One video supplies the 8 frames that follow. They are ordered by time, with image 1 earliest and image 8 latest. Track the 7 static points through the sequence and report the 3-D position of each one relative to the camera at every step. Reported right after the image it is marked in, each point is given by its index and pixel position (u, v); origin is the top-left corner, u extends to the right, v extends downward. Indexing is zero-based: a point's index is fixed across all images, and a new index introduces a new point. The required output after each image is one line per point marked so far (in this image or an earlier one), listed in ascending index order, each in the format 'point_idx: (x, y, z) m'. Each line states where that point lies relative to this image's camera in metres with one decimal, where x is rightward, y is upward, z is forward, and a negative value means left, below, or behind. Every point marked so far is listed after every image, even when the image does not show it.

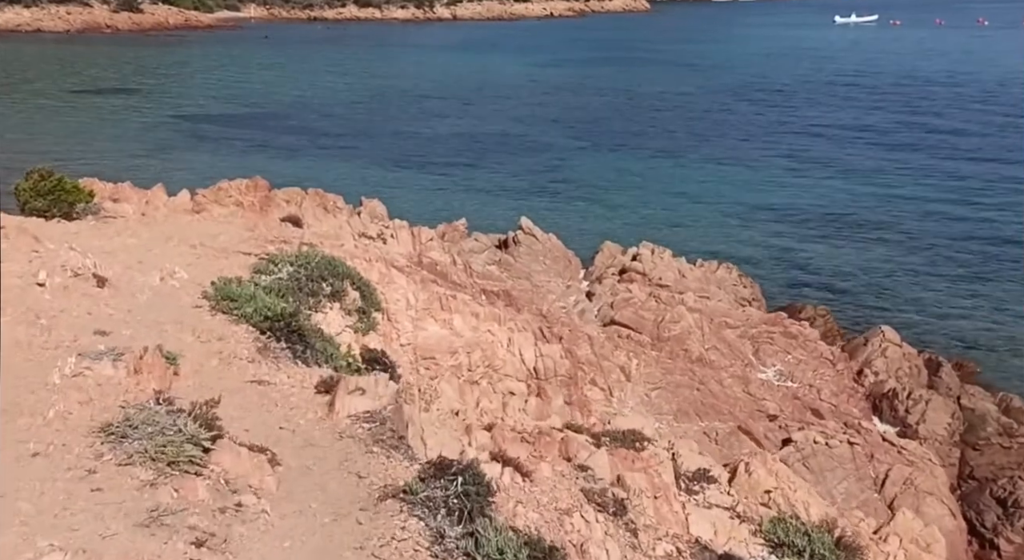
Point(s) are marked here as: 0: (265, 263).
0: (-3.2, +0.2, +14.5) m
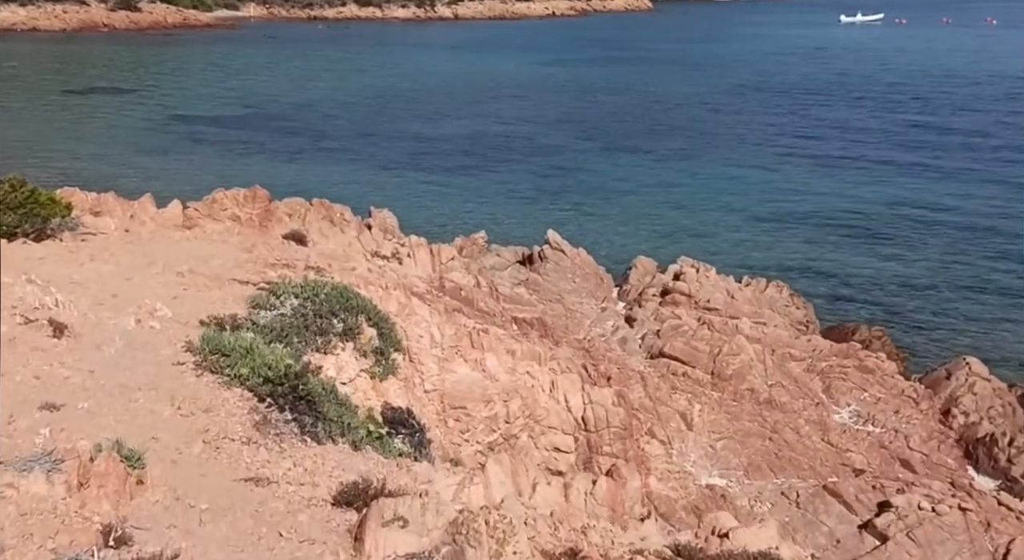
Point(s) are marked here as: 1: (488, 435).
0: (-2.7, -0.2, +12.3) m
1: (-0.3, -1.6, +11.7) m
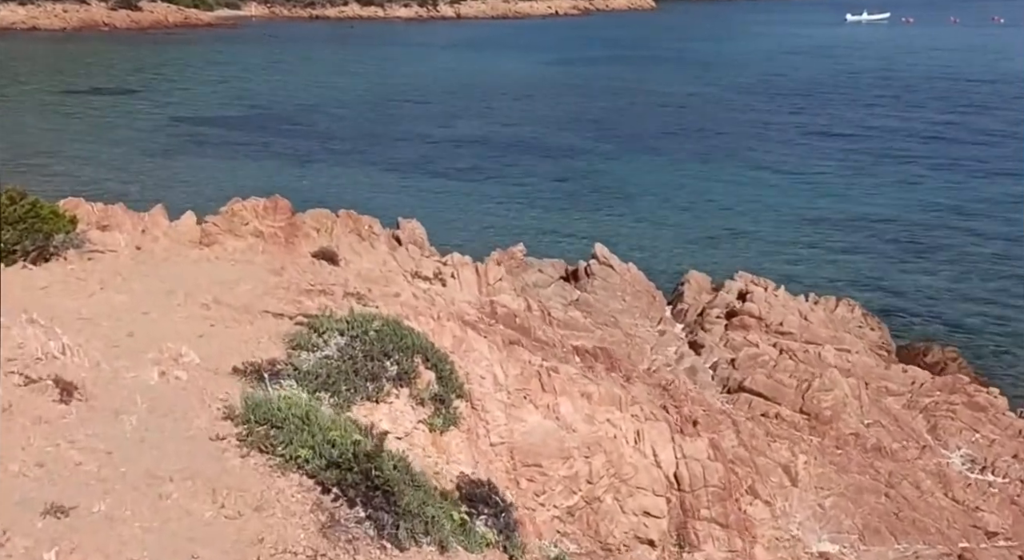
0: (-2.0, -0.5, +10.5) m
1: (+0.5, -2.0, +10.0) m
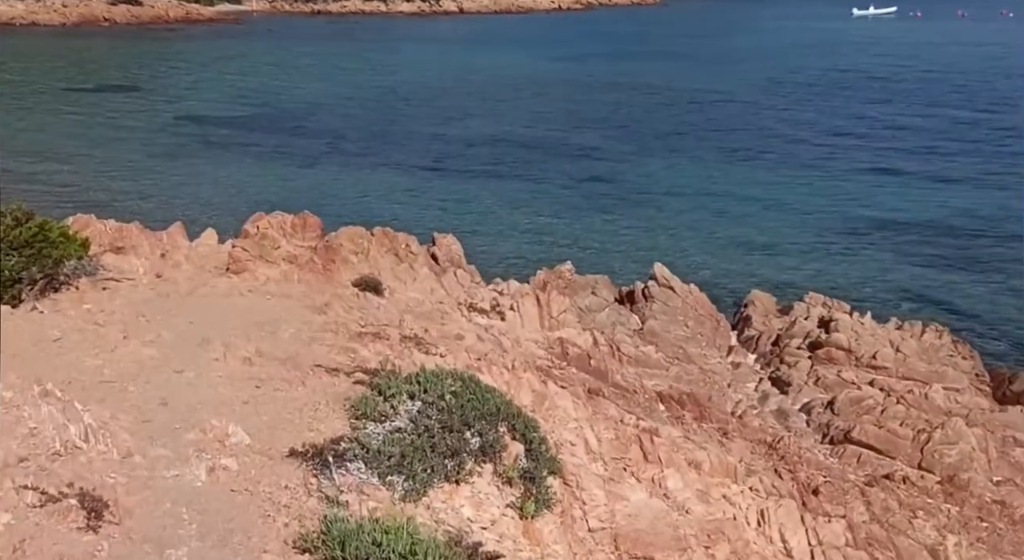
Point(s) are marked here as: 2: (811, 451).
0: (-1.1, -0.9, +8.9) m
1: (+1.3, -2.4, +8.3) m
2: (+3.2, -1.8, +11.5) m
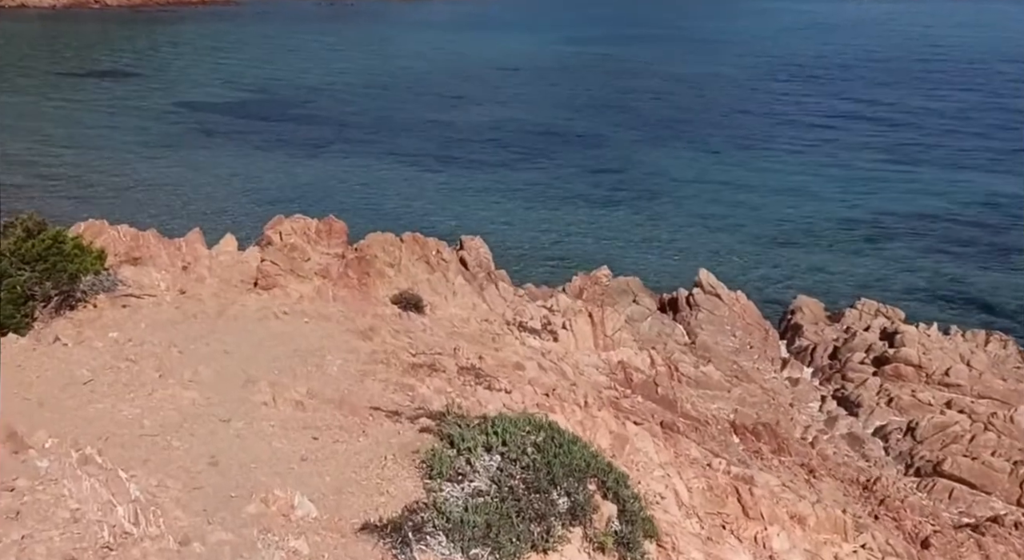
0: (-0.5, -1.2, +7.9) m
1: (+2.0, -2.7, +7.3) m
2: (+3.8, -2.0, +10.5) m
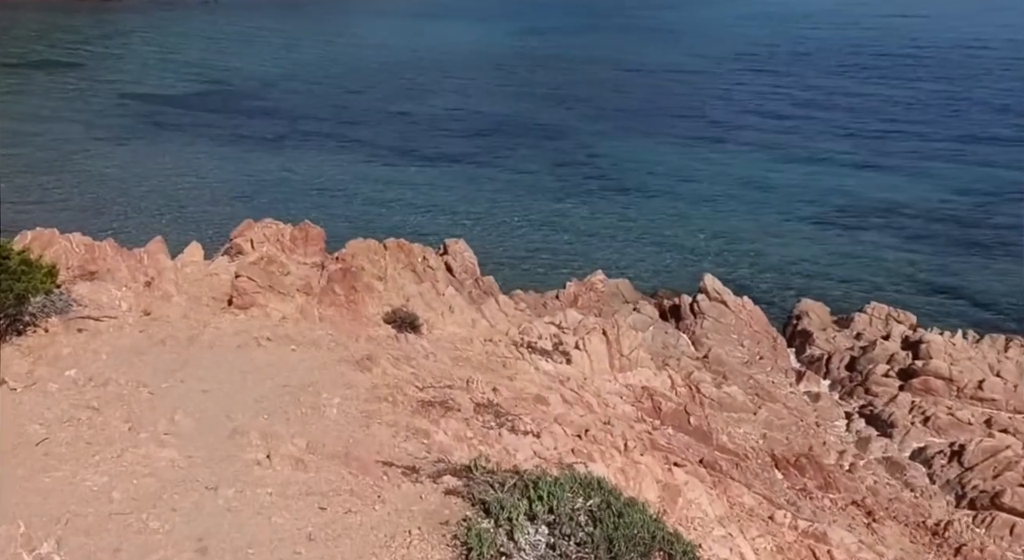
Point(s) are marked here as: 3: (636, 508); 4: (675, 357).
0: (-0.2, -1.4, +6.6) m
1: (+2.3, -2.9, +6.1) m
2: (+4.0, -2.2, +9.4) m
3: (+0.8, -1.4, +6.9) m
4: (+2.0, -1.0, +13.8) m
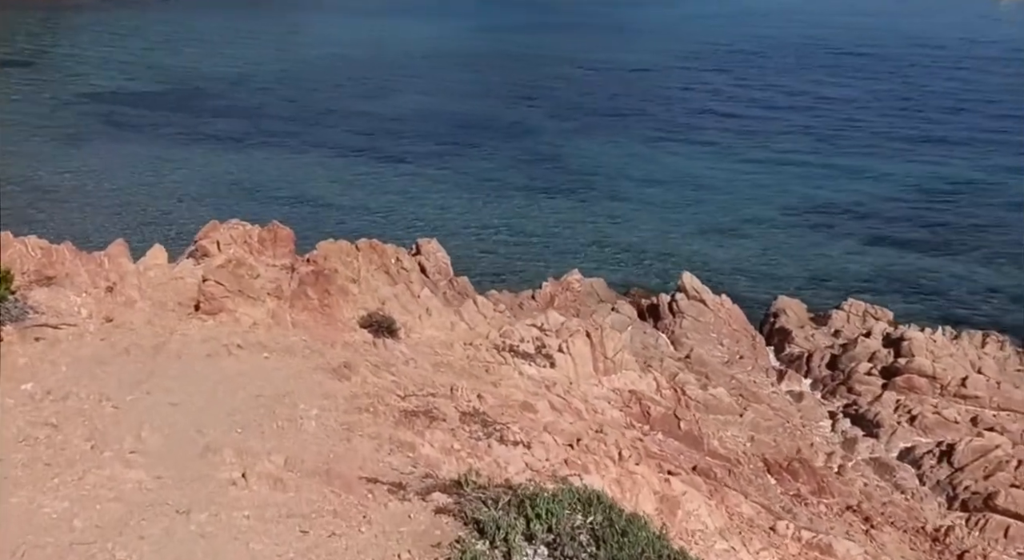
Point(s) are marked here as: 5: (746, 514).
0: (-0.2, -1.4, +6.2) m
1: (+2.3, -2.9, +5.8) m
2: (+3.8, -2.2, +9.2) m
3: (+0.7, -1.5, +6.6) m
4: (+1.8, -1.0, +13.4) m
5: (+1.7, -1.7, +8.0) m
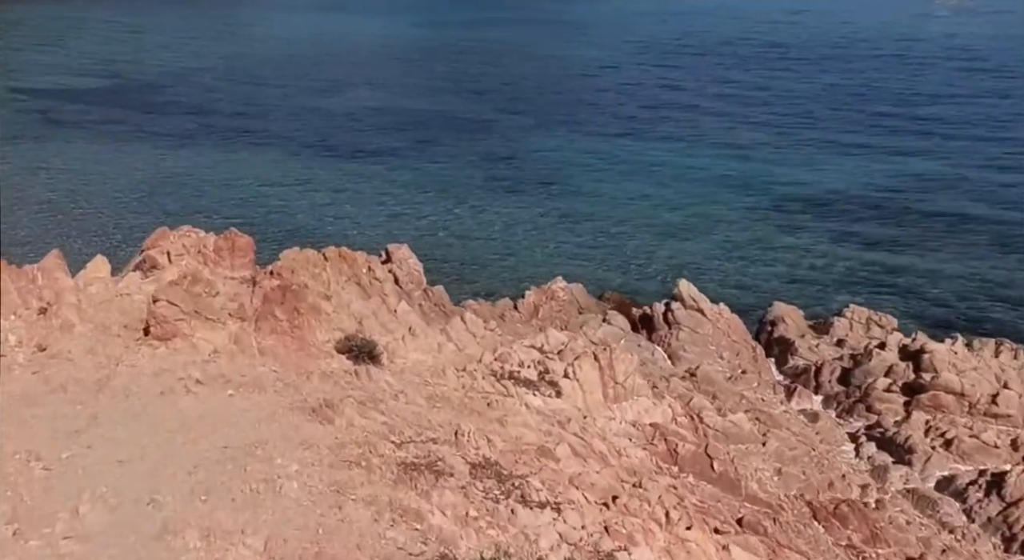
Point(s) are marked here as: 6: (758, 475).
0: (0.0, -1.6, +4.8) m
1: (+2.6, -3.0, +4.6) m
2: (+3.9, -2.3, +8.0) m
3: (+1.0, -1.6, +5.3) m
4: (+1.7, -1.1, +12.1) m
5: (+1.9, -1.8, +6.7) m
6: (+2.1, -1.6, +9.3) m
